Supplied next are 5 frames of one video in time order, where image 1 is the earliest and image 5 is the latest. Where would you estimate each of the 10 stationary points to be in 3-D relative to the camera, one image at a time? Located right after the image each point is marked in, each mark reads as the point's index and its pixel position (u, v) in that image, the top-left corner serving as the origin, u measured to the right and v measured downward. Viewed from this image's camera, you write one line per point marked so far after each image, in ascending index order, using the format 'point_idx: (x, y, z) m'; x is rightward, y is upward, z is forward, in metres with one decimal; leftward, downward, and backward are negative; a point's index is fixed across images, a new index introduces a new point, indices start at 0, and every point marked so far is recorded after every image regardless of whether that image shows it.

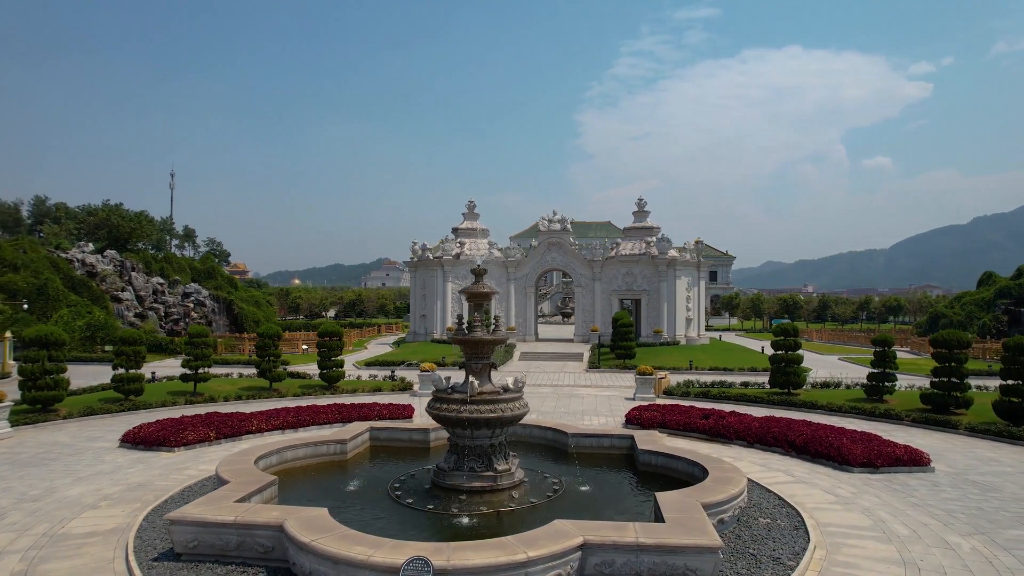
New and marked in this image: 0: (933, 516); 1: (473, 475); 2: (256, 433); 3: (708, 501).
0: (+6.4, -3.5, +9.7) m
1: (-0.6, -2.9, +9.7) m
2: (-5.9, -3.4, +14.8) m
3: (+2.5, -2.8, +8.3) m
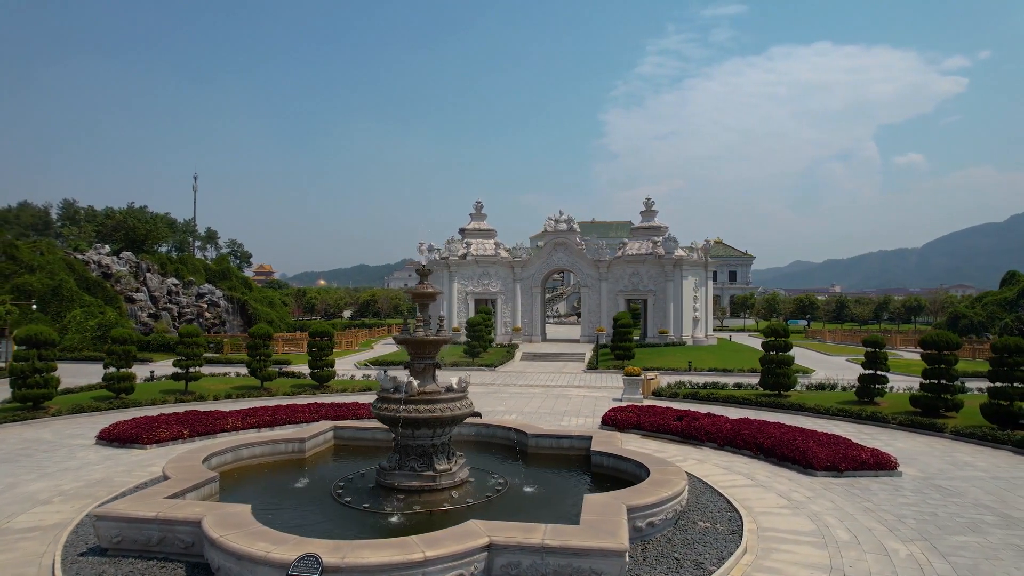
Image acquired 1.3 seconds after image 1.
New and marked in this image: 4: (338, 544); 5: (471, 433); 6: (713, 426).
0: (+5.5, -3.5, +9.5) m
1: (-1.5, -2.9, +9.8) m
2: (-6.6, -3.4, +15.1) m
3: (+1.6, -2.8, +8.2) m
4: (-1.8, -2.6, +6.6) m
5: (-0.9, -3.1, +13.7) m
6: (+4.6, -3.1, +14.6) m
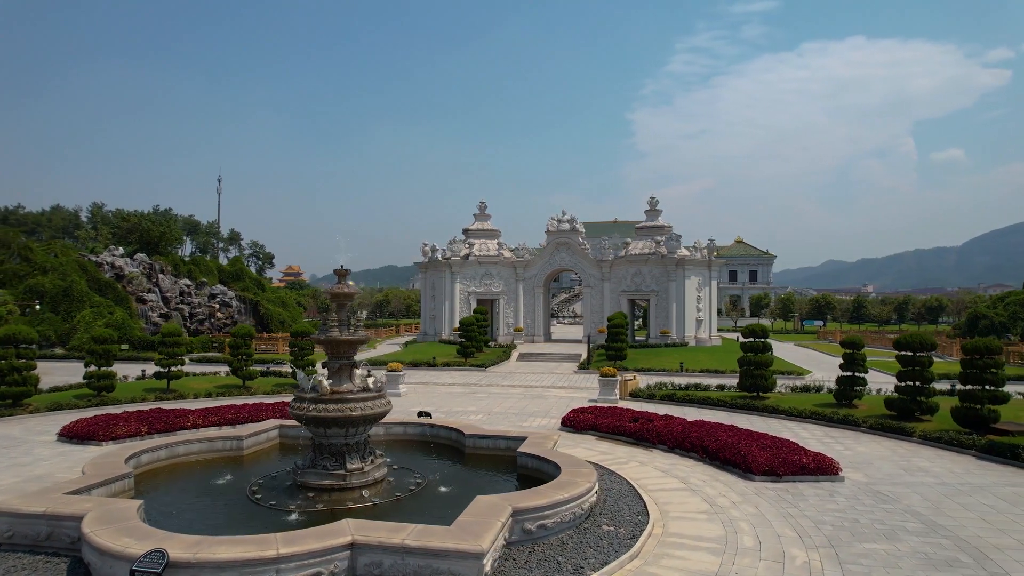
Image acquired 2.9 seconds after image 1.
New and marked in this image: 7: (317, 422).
0: (+4.1, -3.4, +9.2) m
1: (-2.9, -2.9, +9.8) m
2: (-7.7, -3.4, +15.3) m
3: (+0.1, -2.8, +8.2) m
4: (-3.3, -2.6, +6.7) m
5: (-2.1, -3.1, +13.8) m
6: (+3.4, -3.1, +14.4) m
7: (-3.0, -2.0, +9.8) m
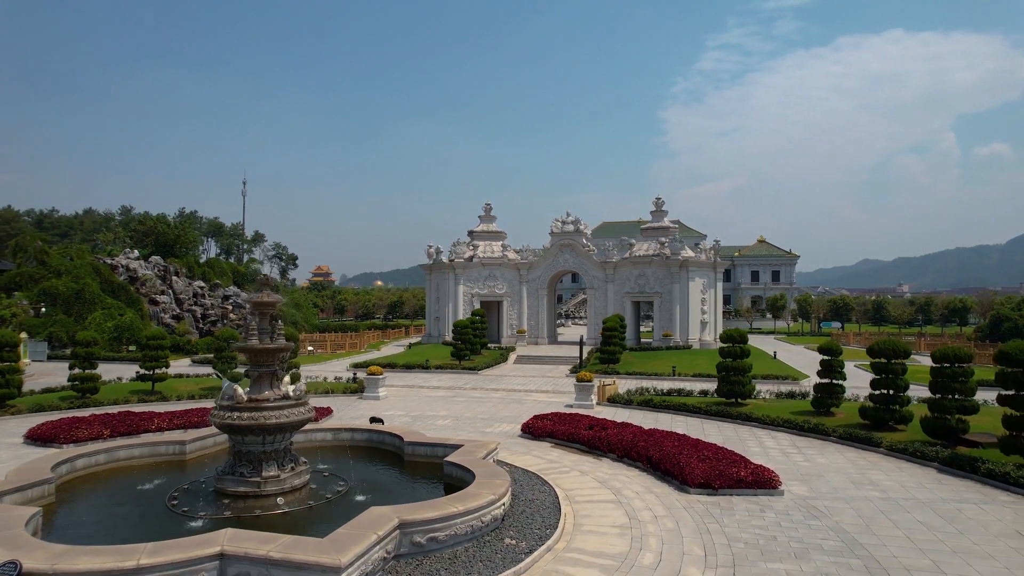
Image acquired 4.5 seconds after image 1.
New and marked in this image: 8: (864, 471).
0: (+2.7, -3.6, +9.0) m
1: (-4.2, -3.0, +9.9) m
2: (-8.8, -3.5, +15.6) m
3: (-1.3, -2.9, +8.1) m
4: (-4.7, -2.8, +6.8) m
5: (-3.2, -3.3, +13.8) m
6: (+2.3, -3.3, +14.2) m
7: (-4.3, -2.2, +9.8) m
8: (+7.3, -3.8, +13.2) m
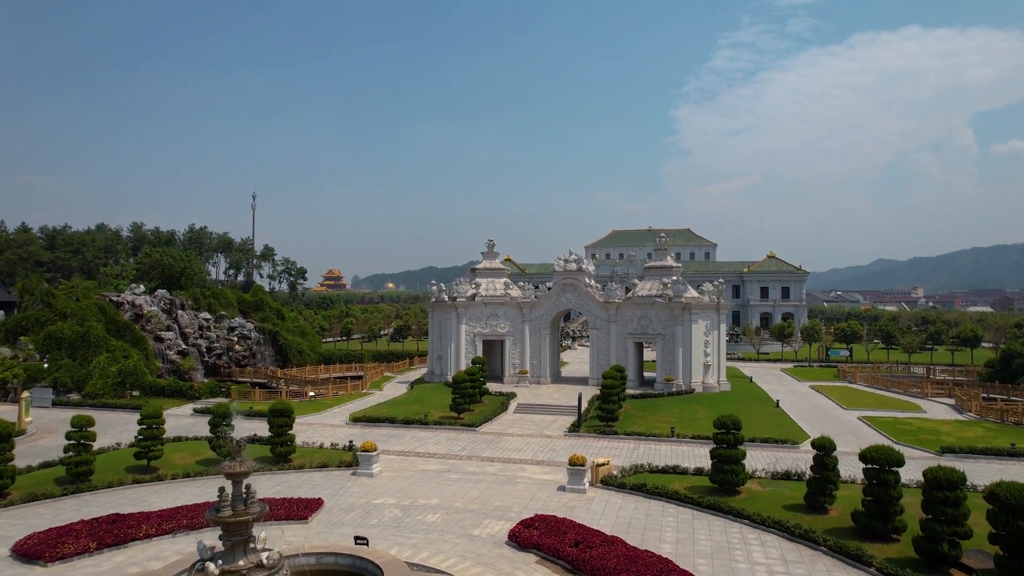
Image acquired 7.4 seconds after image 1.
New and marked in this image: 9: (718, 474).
0: (+2.3, -6.3, +8.9) m
1: (-4.6, -5.7, +9.9) m
2: (-9.1, -6.2, +15.7) m
3: (-1.7, -5.6, +8.1) m
4: (-5.2, -5.5, +6.8) m
5: (-3.6, -6.0, +13.8) m
6: (+1.9, -6.0, +14.0) m
7: (-4.7, -4.9, +9.8) m
8: (+6.9, -6.5, +13.0) m
9: (+6.5, -5.7, +20.0) m
